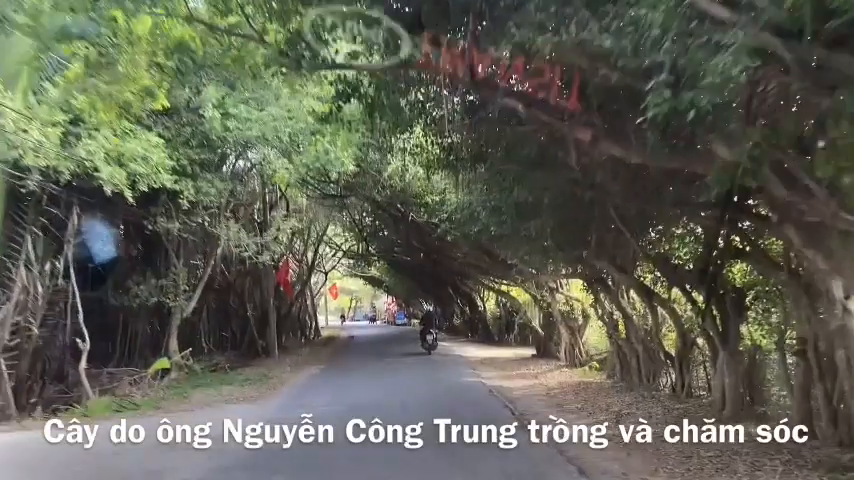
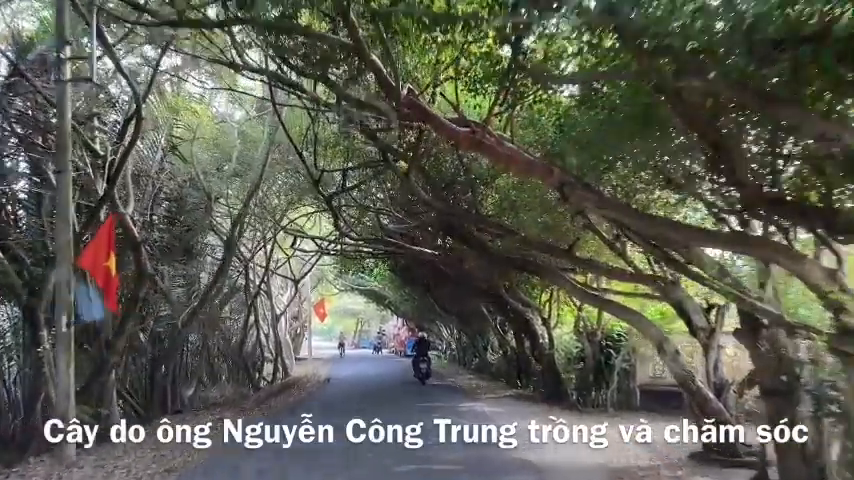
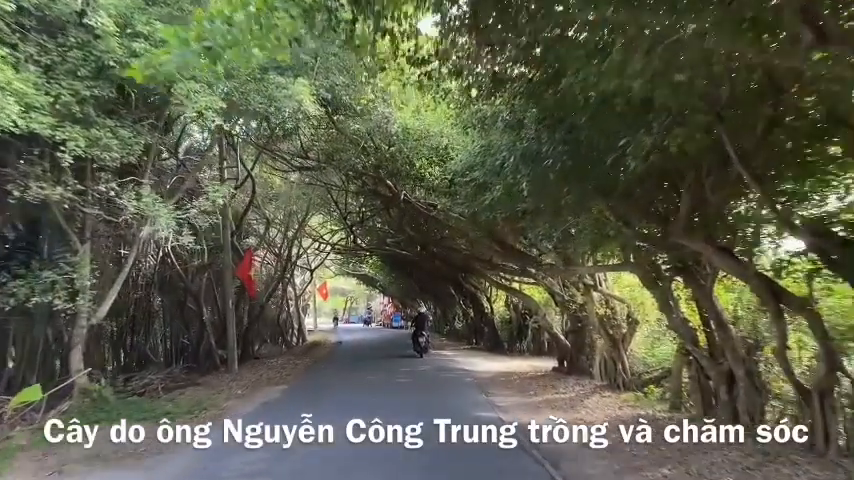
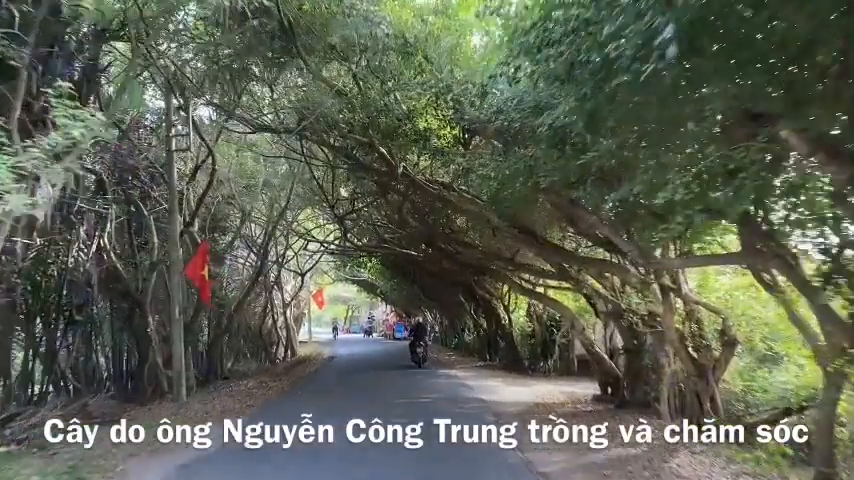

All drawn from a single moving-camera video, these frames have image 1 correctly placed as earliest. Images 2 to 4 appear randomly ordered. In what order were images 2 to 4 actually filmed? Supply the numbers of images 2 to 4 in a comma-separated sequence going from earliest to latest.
3, 4, 2
